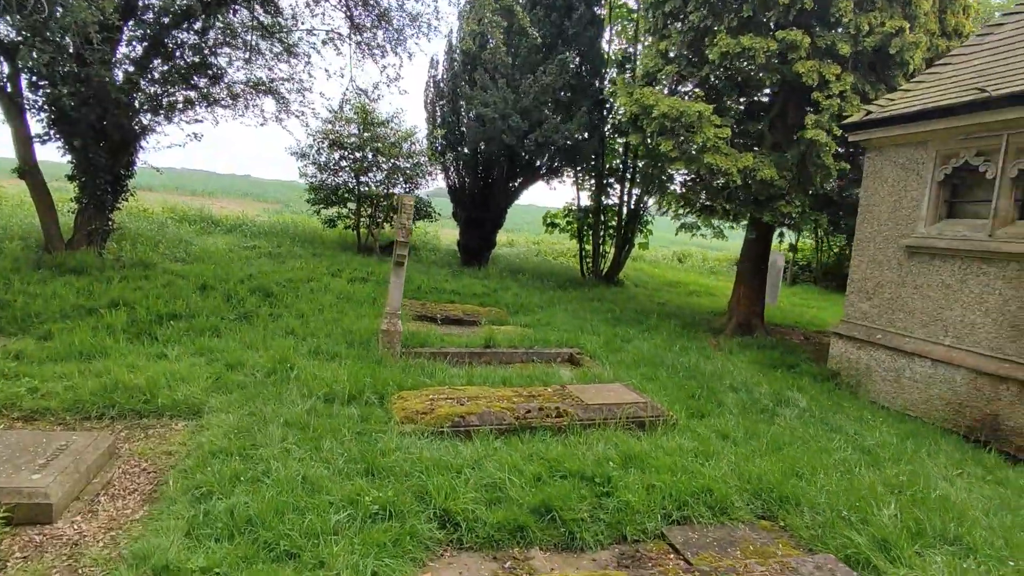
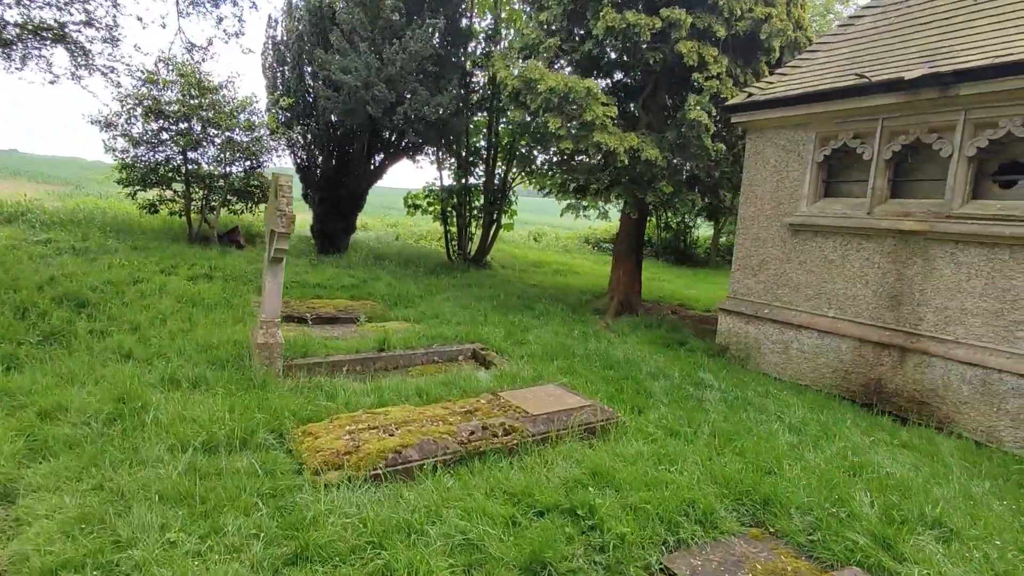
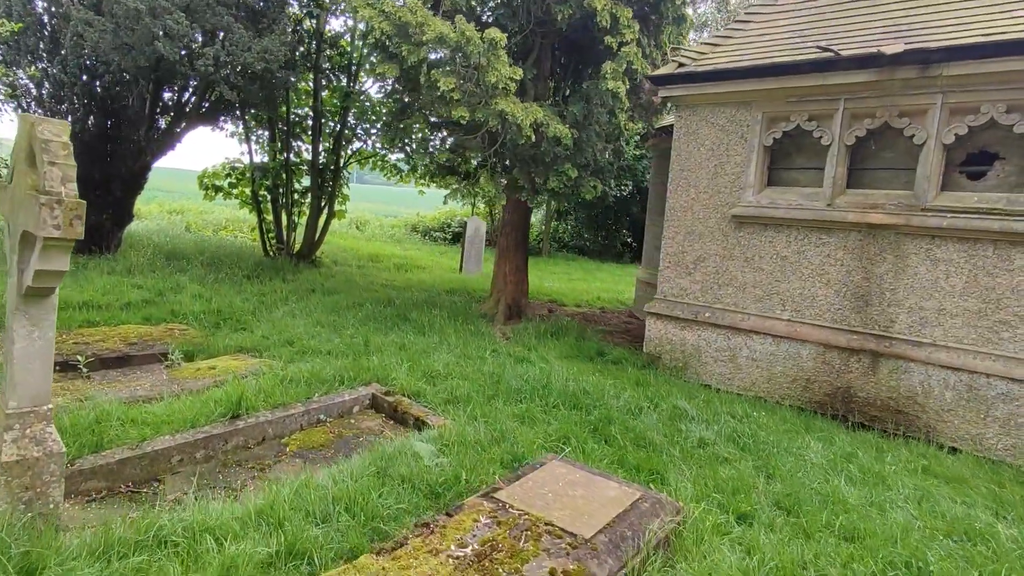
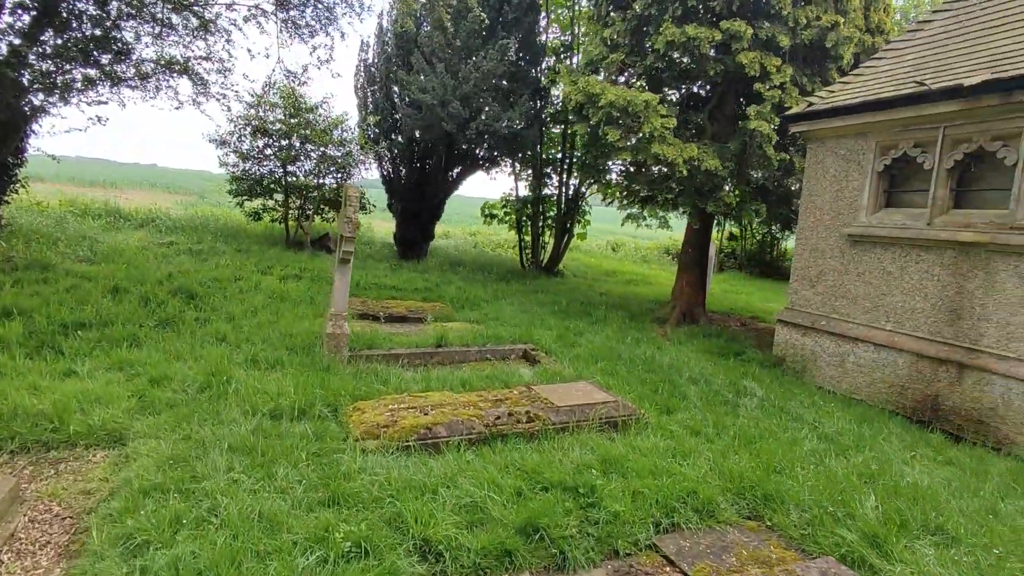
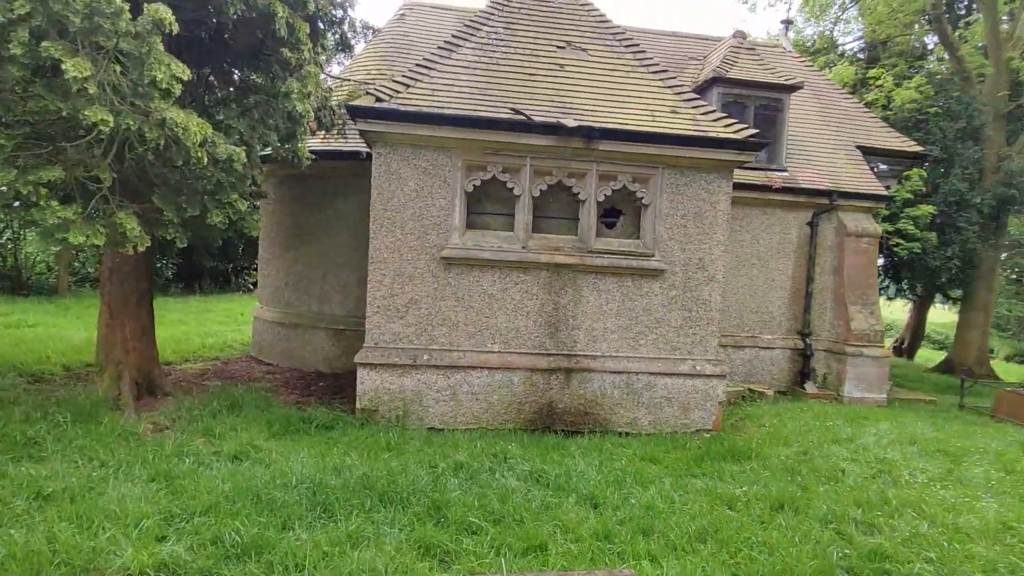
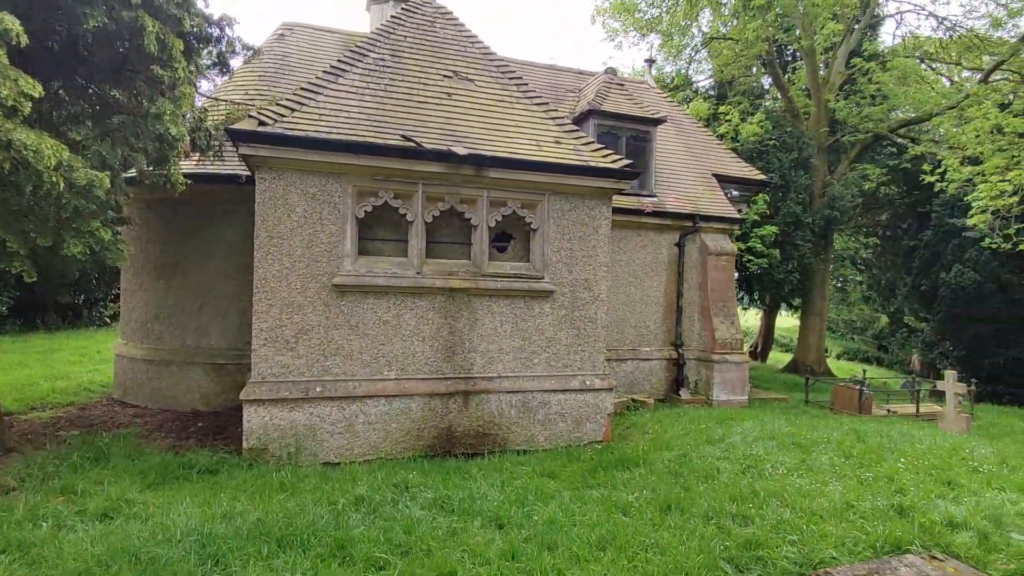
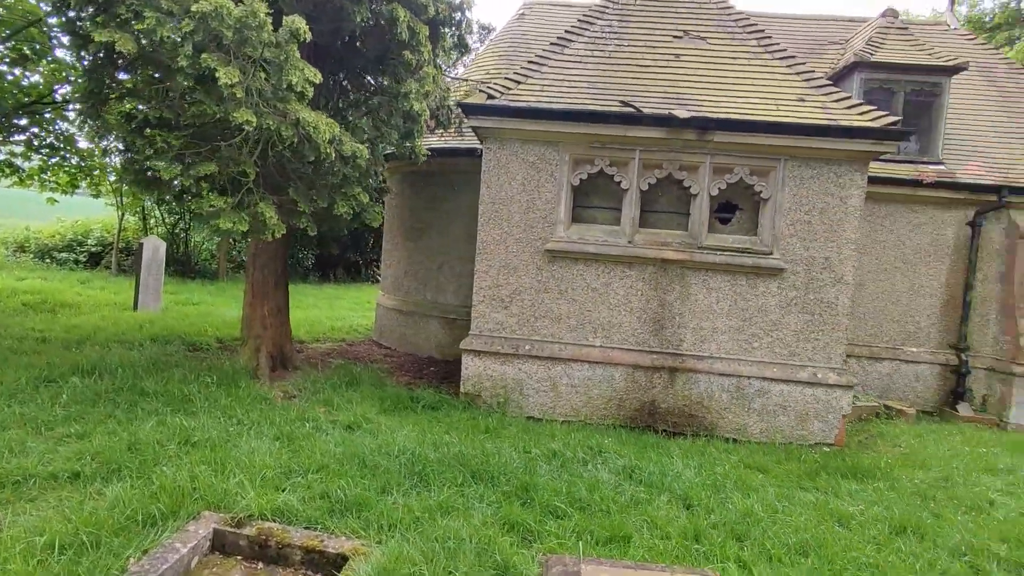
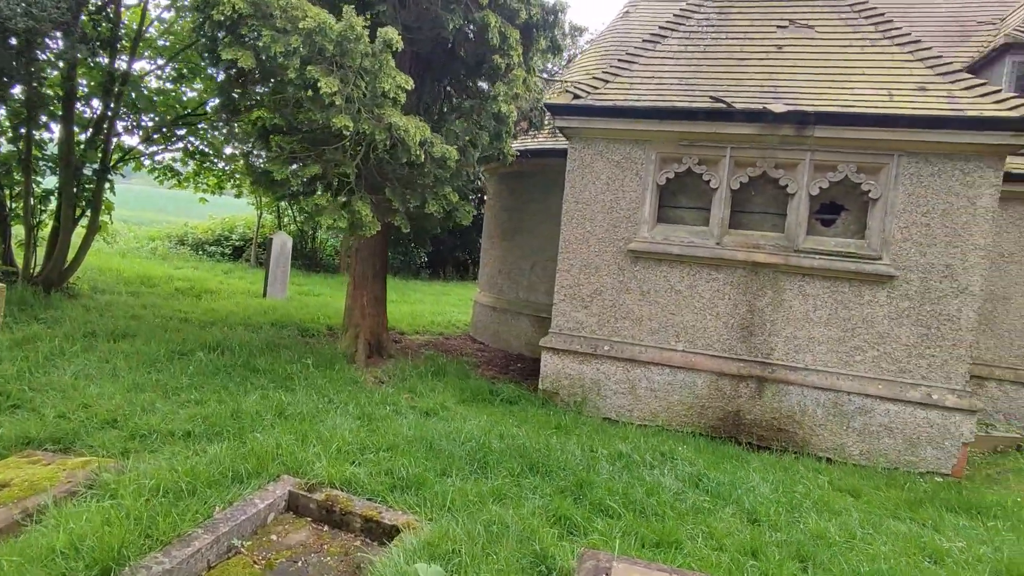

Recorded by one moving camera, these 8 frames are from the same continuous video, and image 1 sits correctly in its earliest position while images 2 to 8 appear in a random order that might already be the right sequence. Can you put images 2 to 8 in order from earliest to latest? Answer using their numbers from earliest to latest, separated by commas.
4, 2, 3, 8, 7, 5, 6
